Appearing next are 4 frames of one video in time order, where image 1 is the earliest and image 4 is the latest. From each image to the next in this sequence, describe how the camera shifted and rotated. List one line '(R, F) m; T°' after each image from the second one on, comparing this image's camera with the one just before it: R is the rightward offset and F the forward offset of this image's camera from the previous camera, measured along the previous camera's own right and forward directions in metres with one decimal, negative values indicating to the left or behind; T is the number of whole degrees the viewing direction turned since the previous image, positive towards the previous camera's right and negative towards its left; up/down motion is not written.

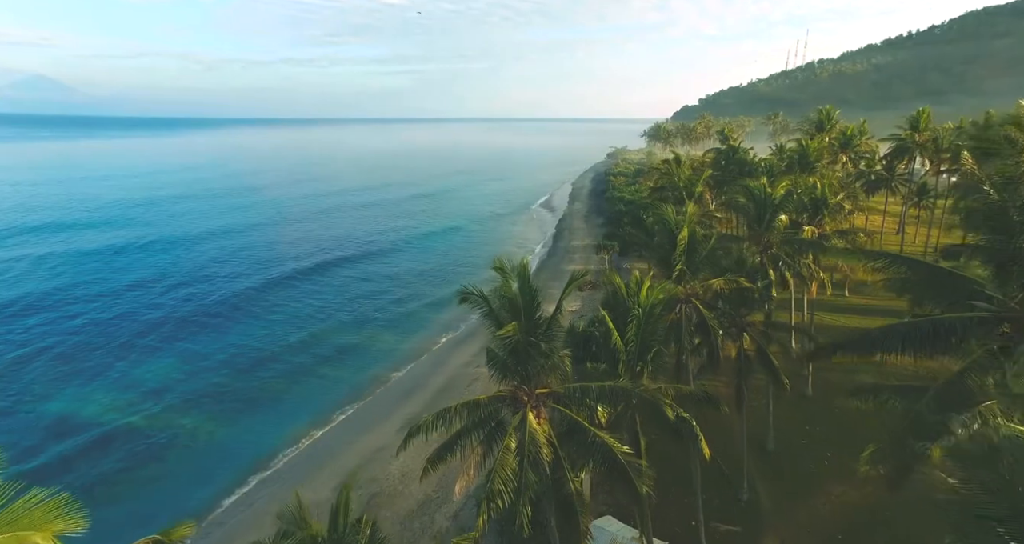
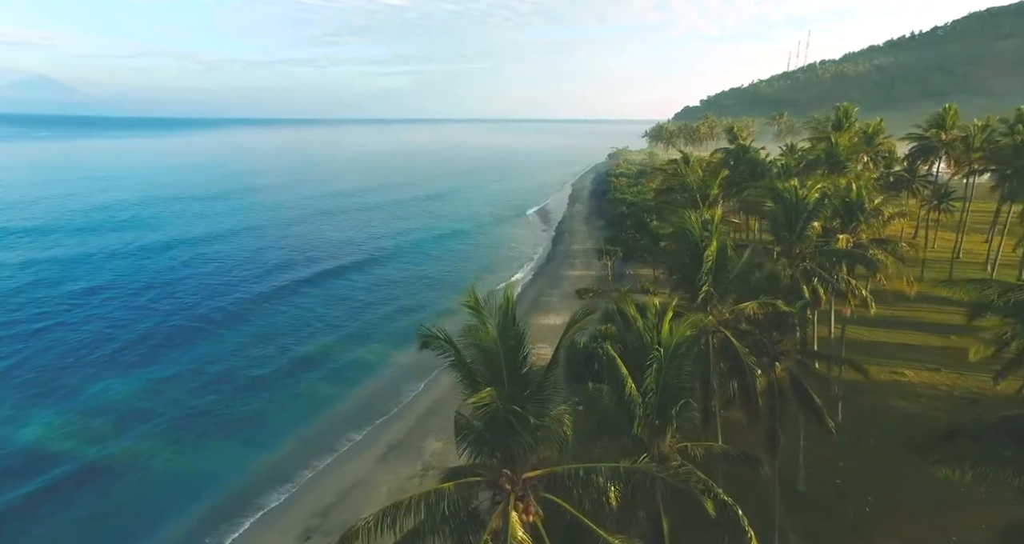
(+0.3, +2.8) m; 0°
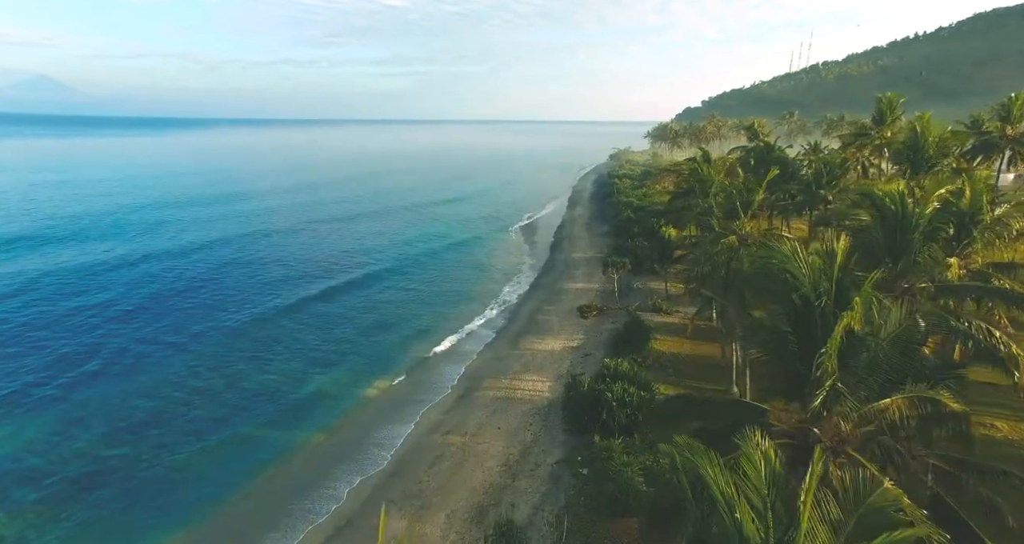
(+0.5, +5.5) m; 0°
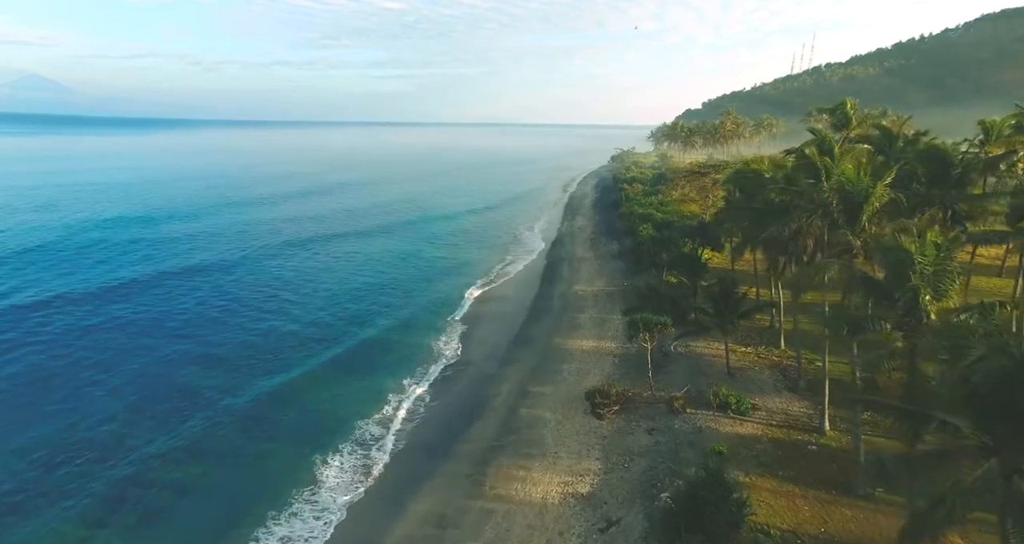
(+1.3, +15.1) m; 0°
